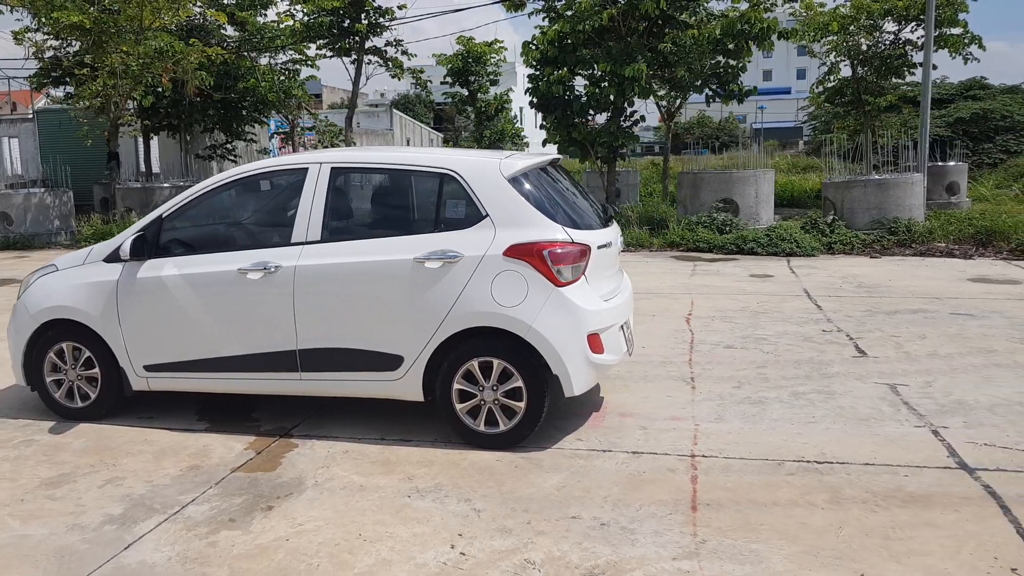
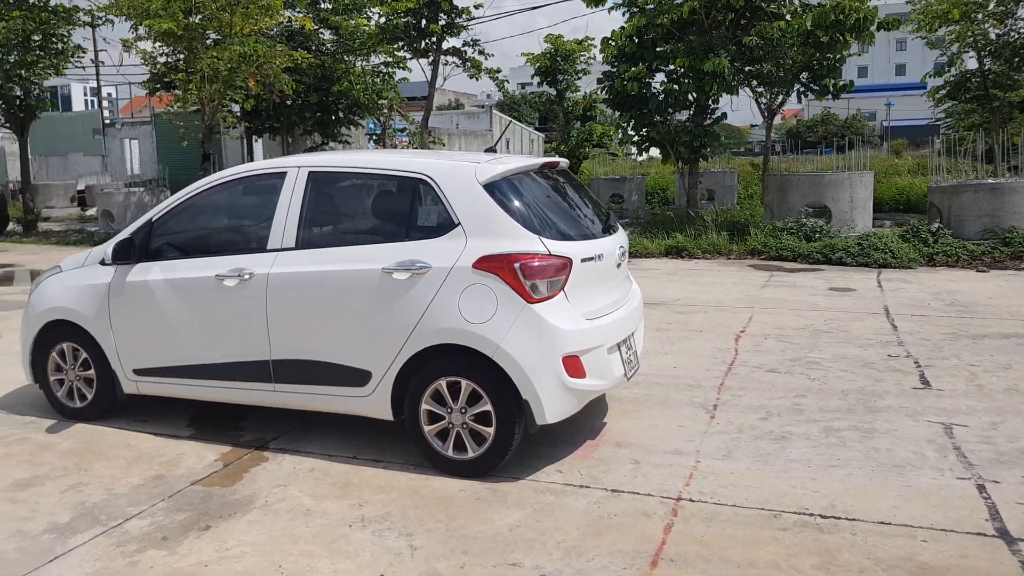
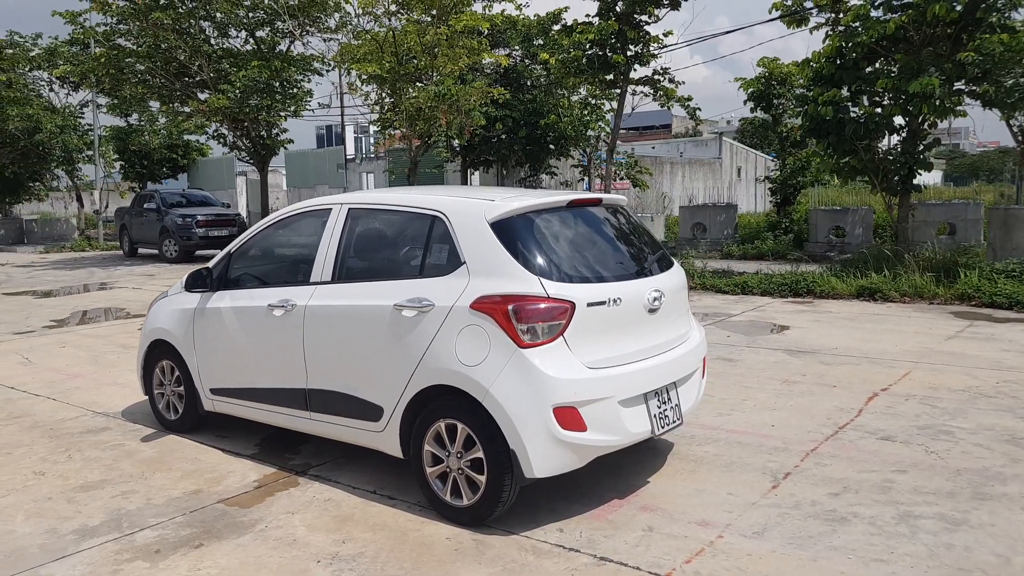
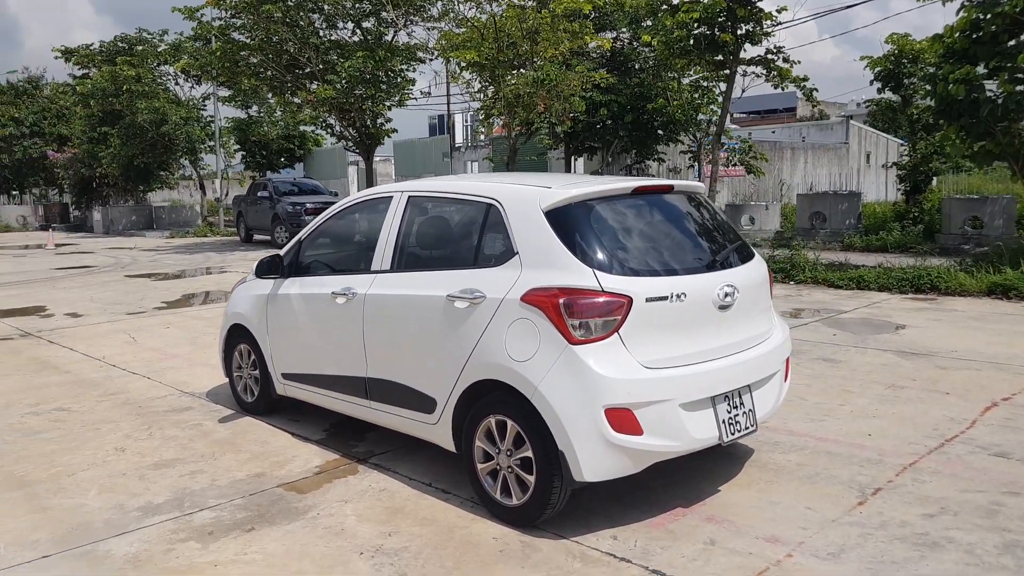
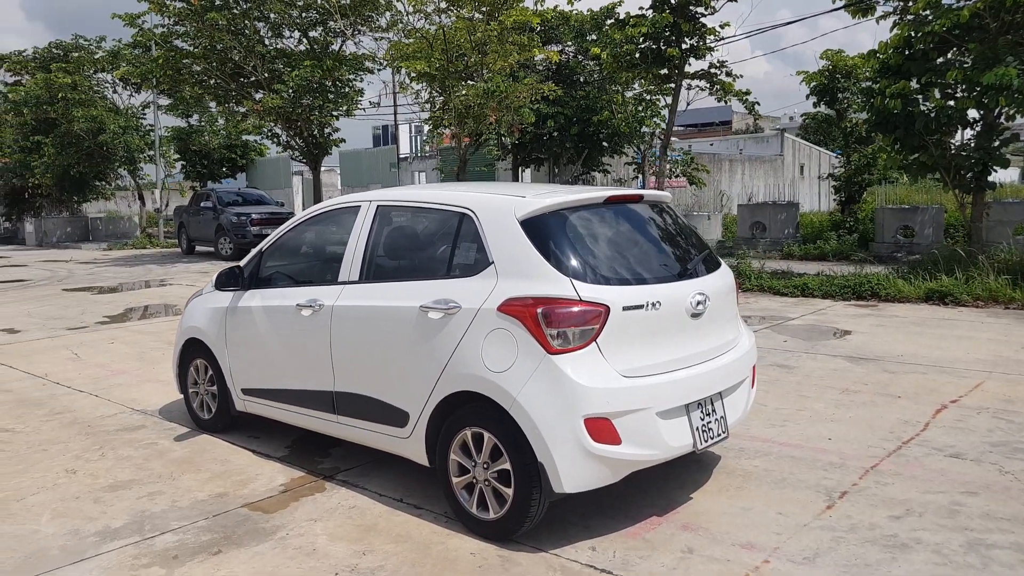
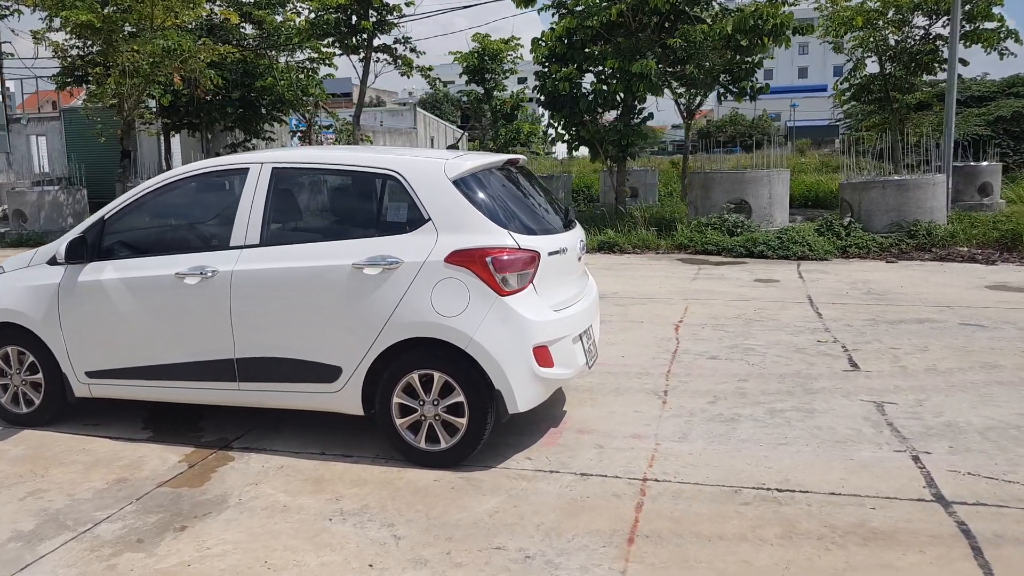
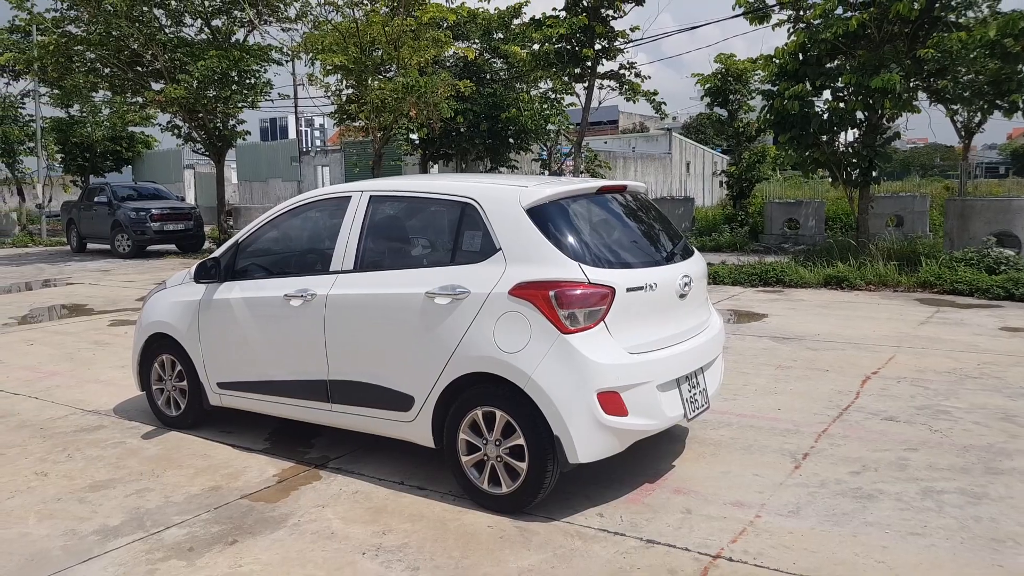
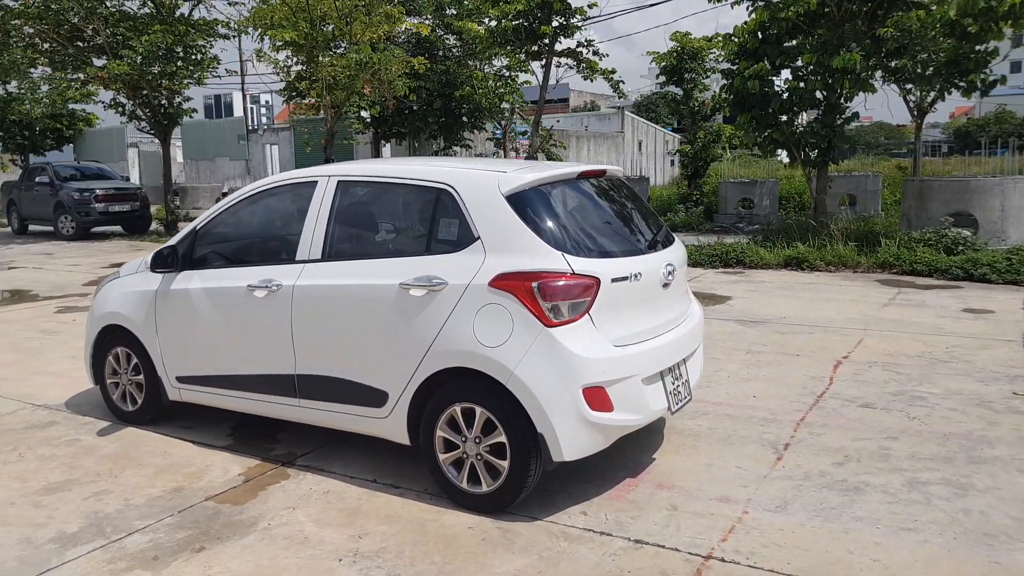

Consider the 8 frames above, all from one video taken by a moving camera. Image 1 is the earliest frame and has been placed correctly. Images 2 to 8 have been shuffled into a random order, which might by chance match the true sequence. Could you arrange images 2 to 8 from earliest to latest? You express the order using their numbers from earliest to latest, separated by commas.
6, 2, 8, 7, 3, 5, 4
